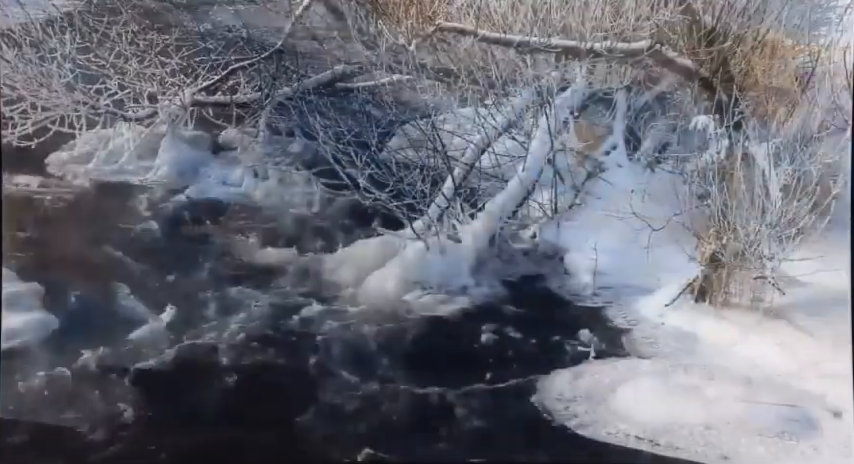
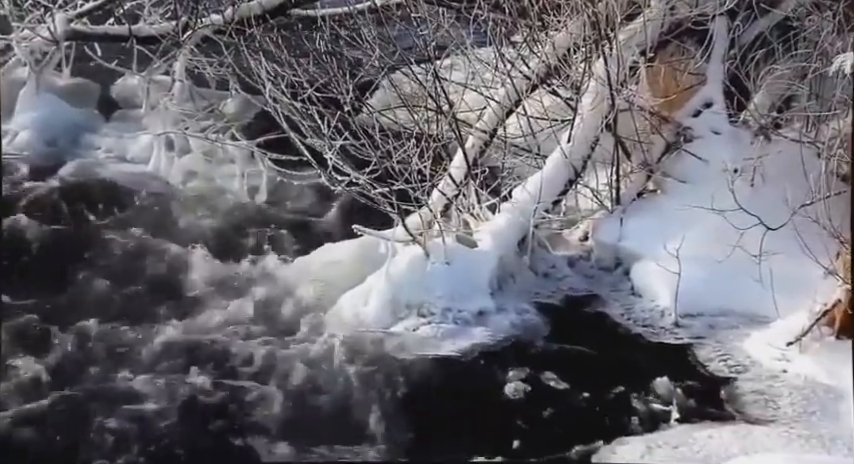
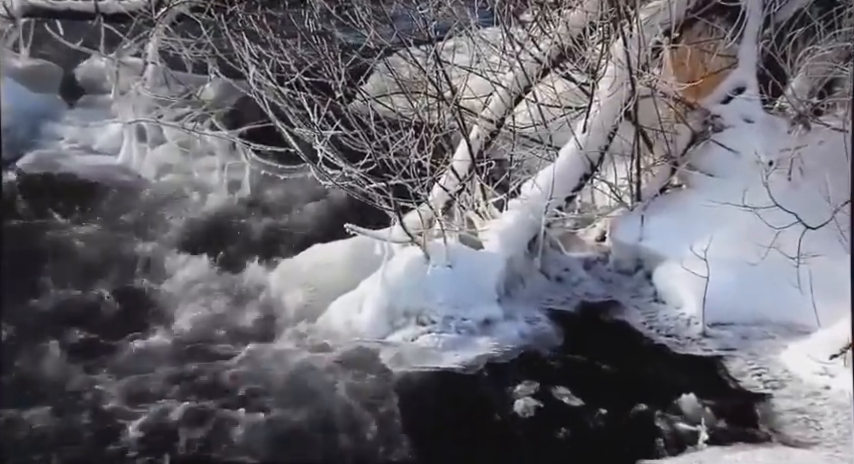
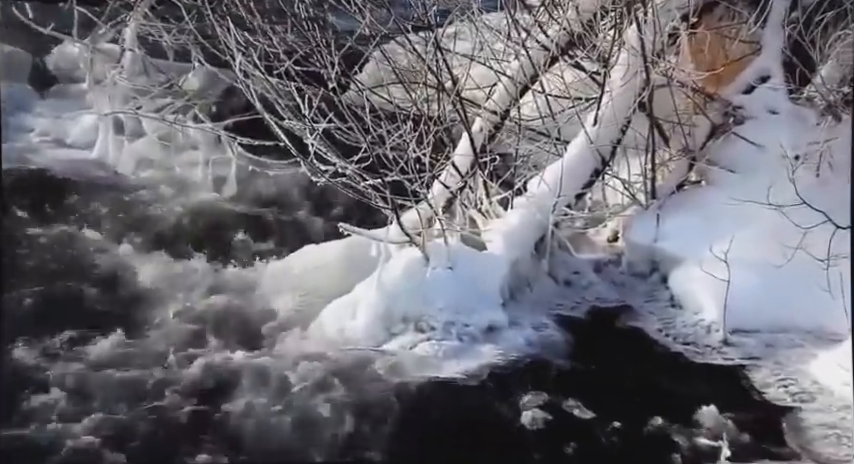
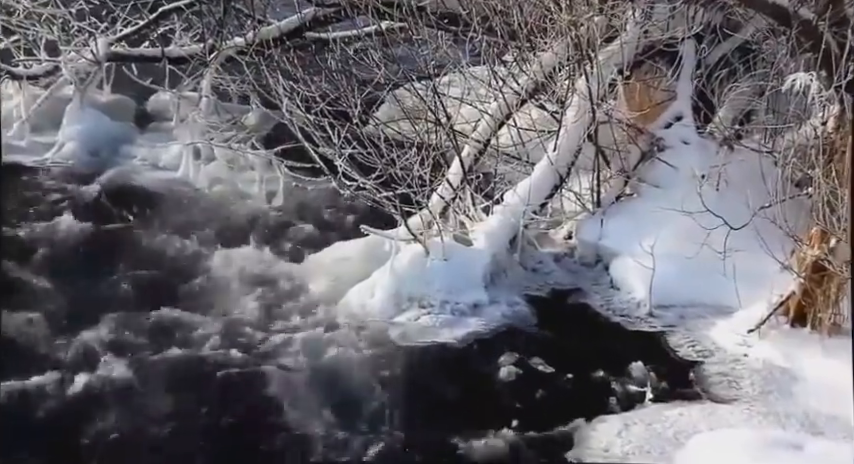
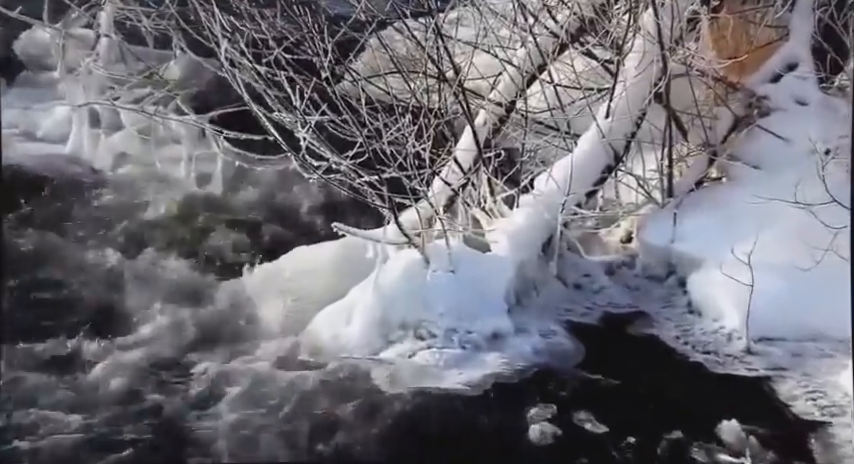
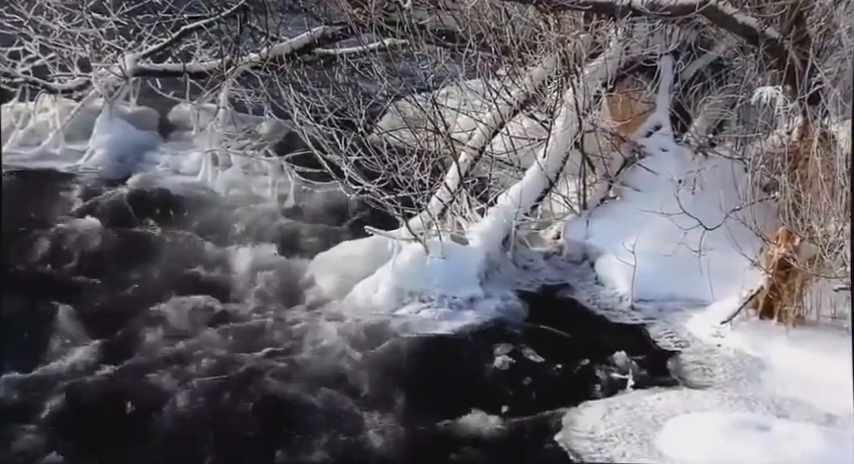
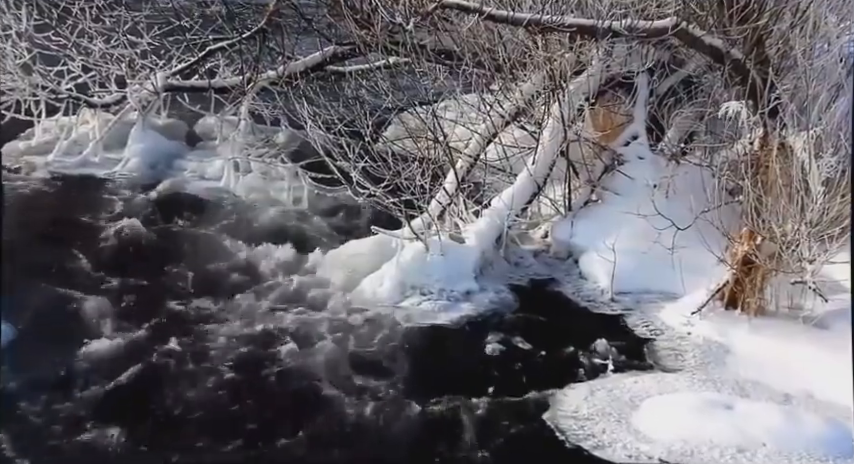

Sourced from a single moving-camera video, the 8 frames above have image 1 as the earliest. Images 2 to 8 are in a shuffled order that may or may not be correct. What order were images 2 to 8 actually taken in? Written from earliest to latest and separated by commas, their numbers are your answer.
8, 7, 5, 2, 3, 4, 6
